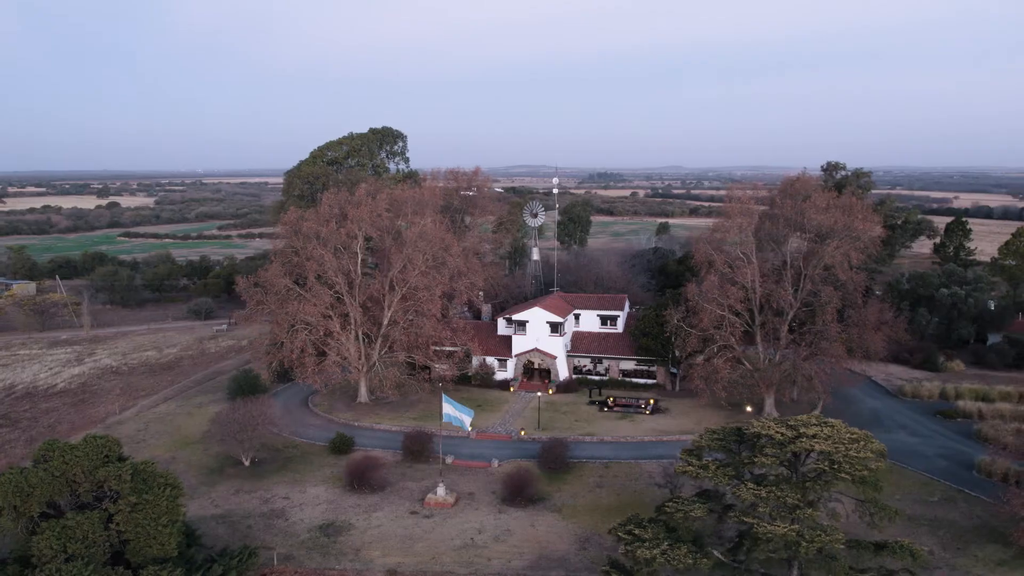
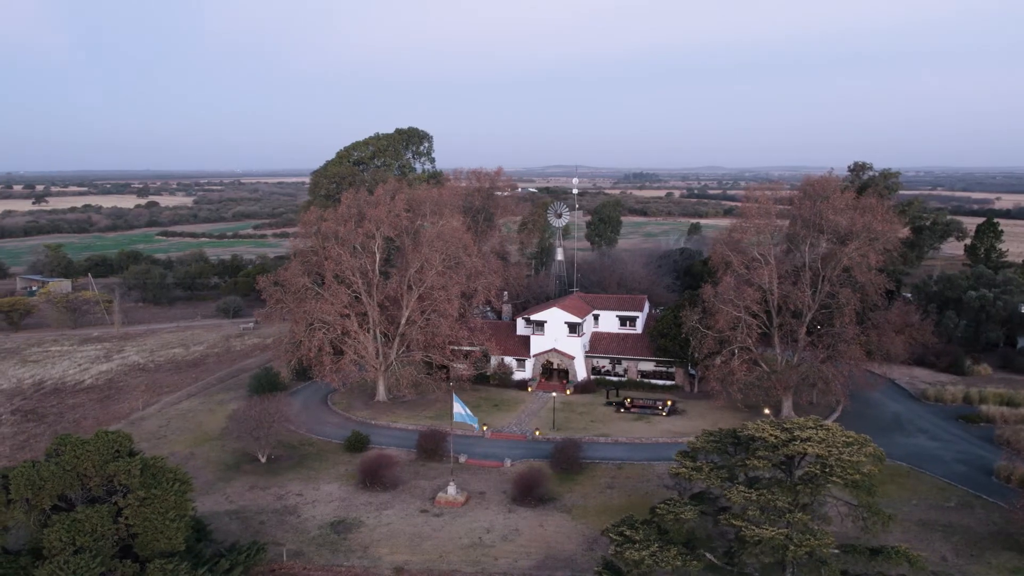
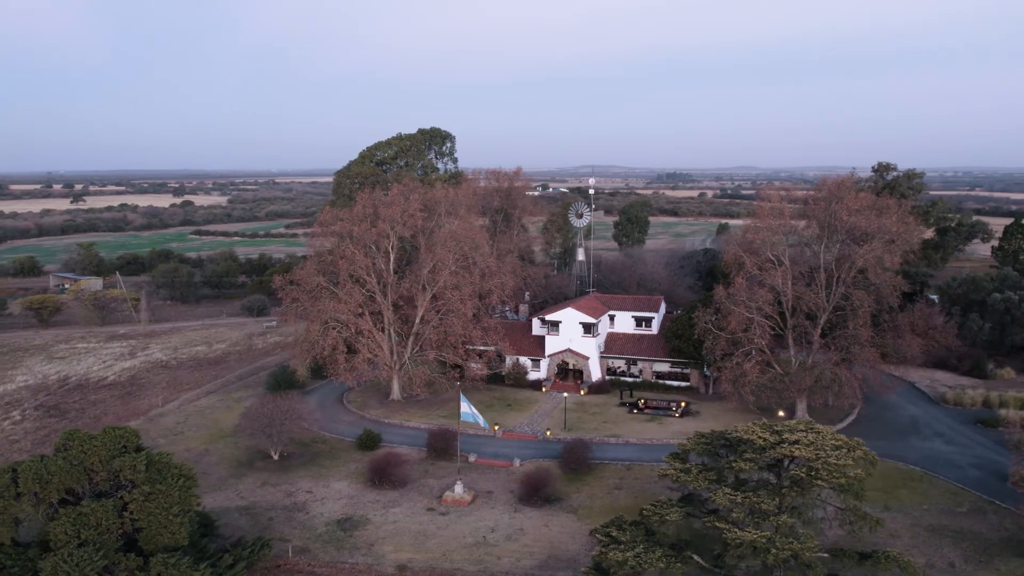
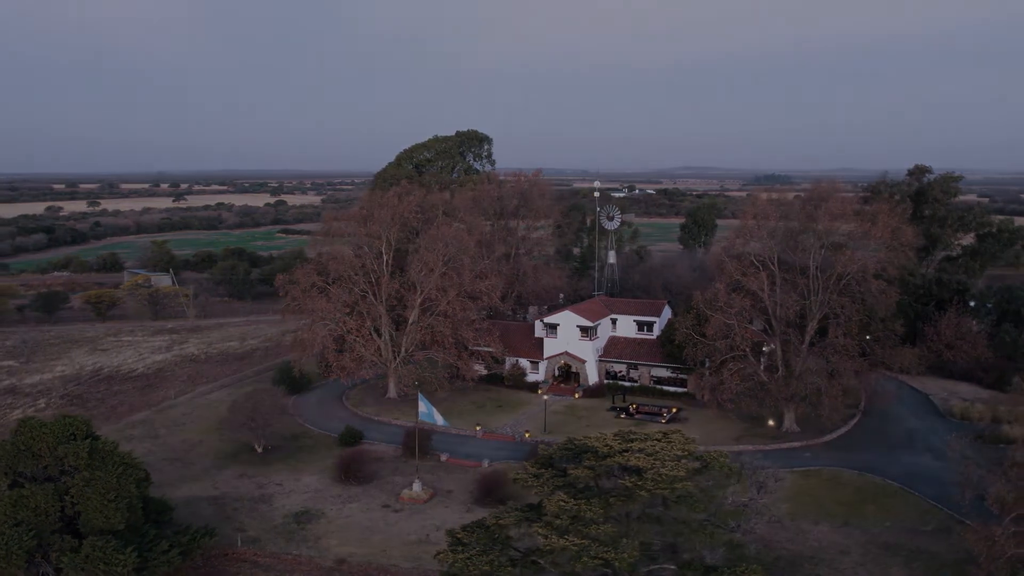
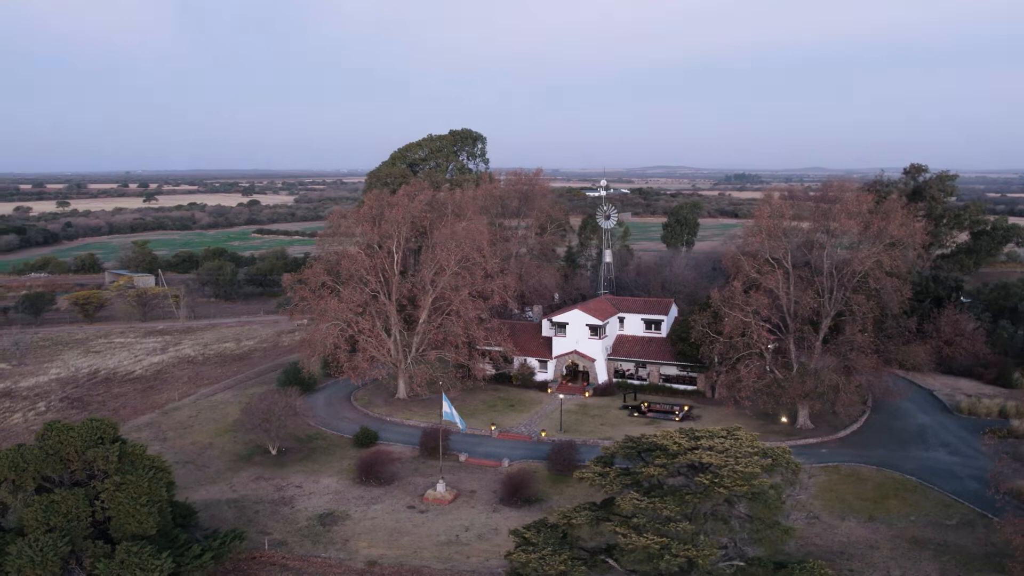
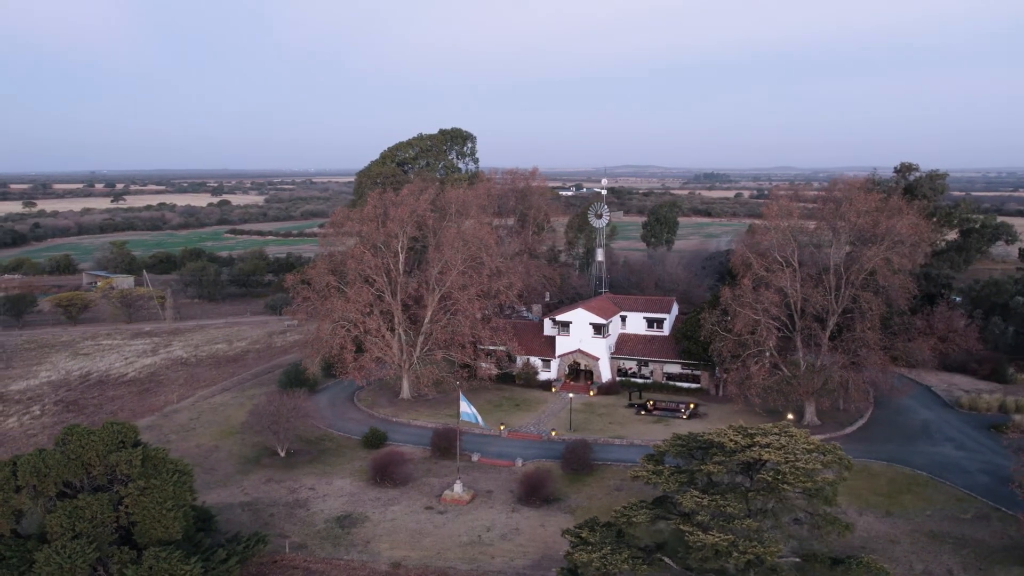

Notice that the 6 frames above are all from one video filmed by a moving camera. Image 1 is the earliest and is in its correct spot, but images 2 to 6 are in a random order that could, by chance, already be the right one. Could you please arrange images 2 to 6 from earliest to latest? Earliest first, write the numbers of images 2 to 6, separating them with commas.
2, 3, 6, 5, 4
